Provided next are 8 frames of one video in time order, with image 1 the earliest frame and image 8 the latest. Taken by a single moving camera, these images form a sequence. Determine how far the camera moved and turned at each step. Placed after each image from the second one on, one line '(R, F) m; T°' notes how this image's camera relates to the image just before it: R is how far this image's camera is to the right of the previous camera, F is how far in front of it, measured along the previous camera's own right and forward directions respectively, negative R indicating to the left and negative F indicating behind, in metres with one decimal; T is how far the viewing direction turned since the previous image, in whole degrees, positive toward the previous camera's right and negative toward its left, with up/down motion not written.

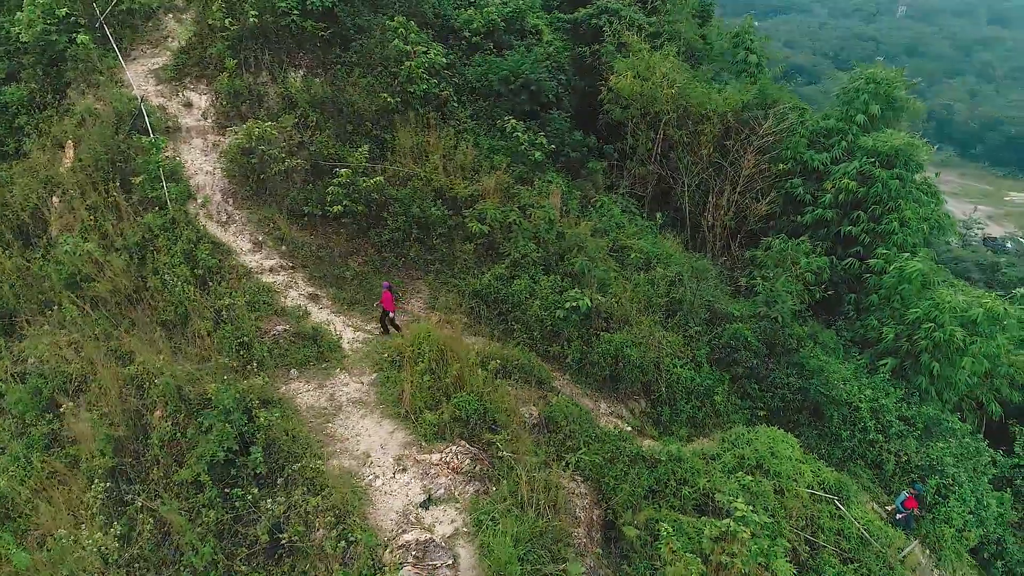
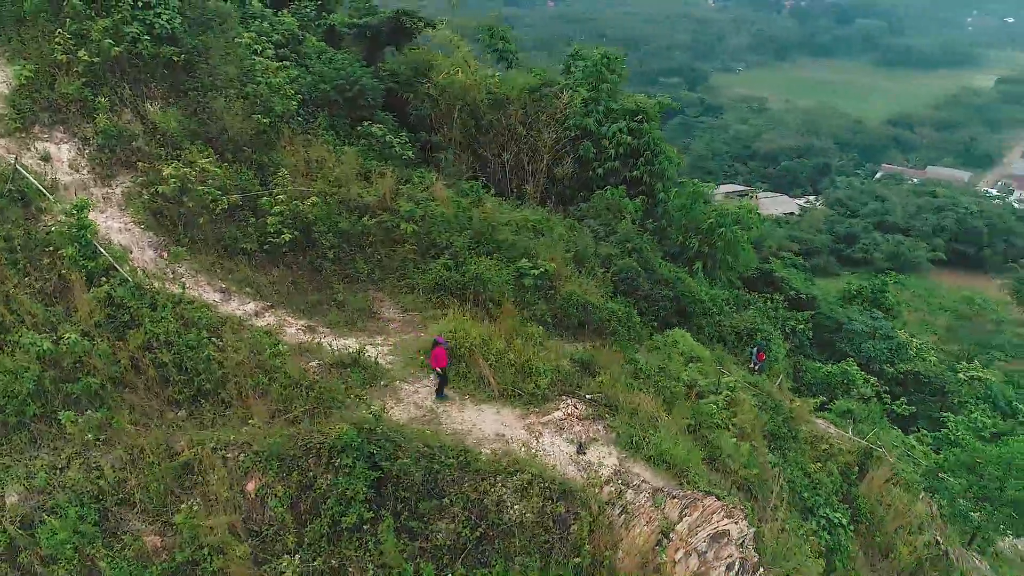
(-3.5, +0.2) m; +30°
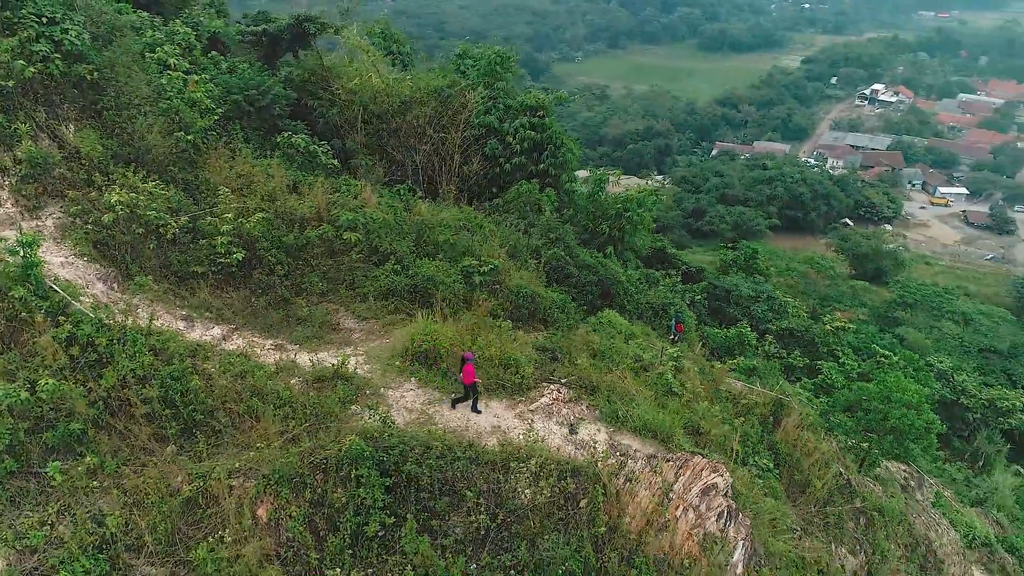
(-1.0, -0.2) m; +11°
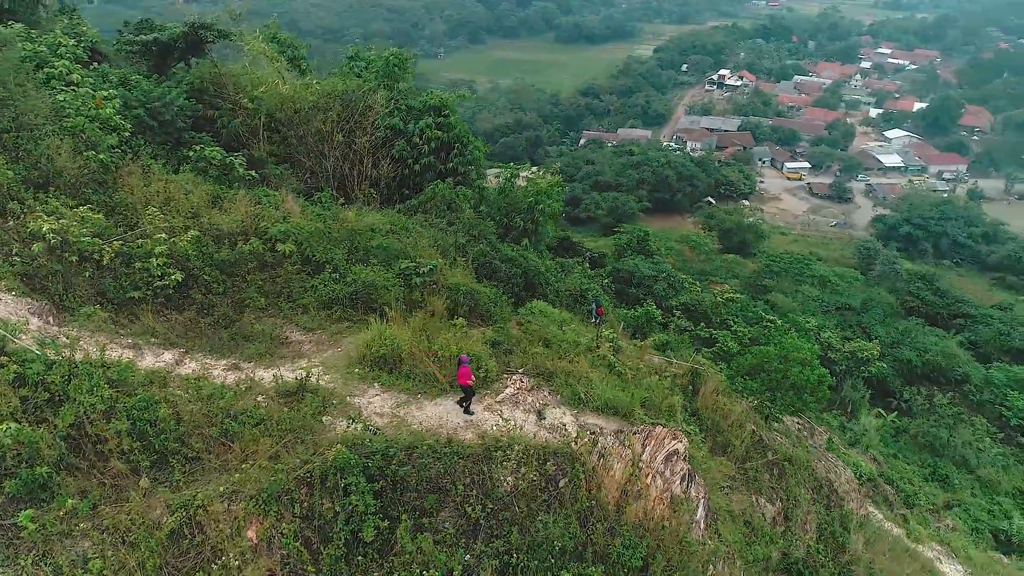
(-0.7, -0.2) m; +10°
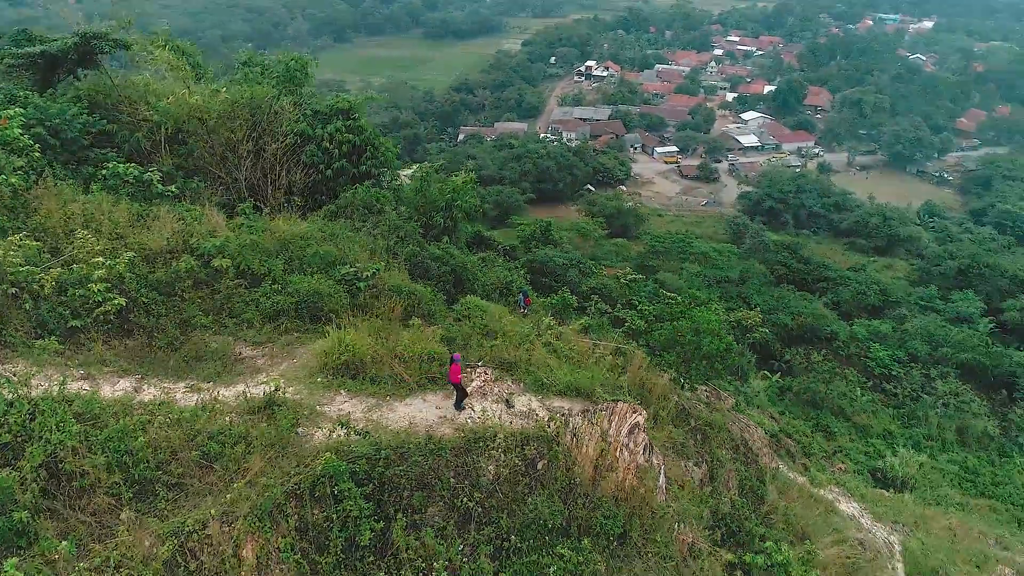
(-0.7, -0.2) m; +9°
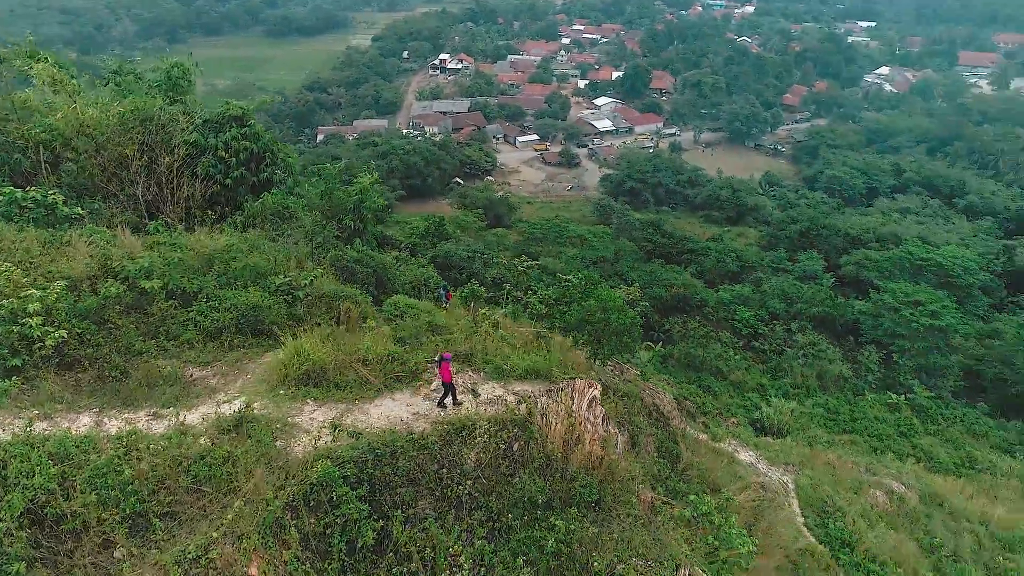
(-0.8, -0.2) m; +10°
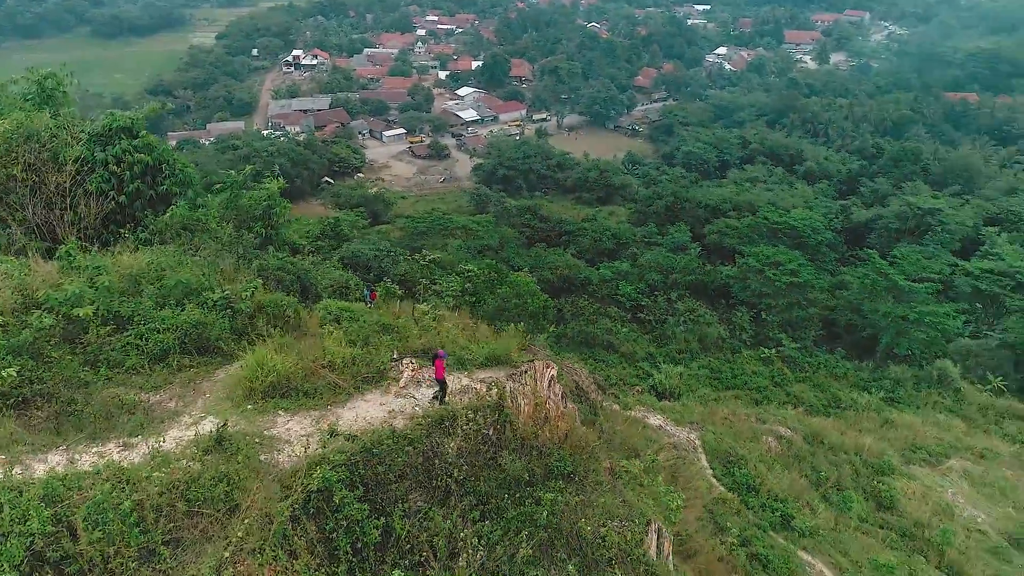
(-0.8, -0.2) m; +10°
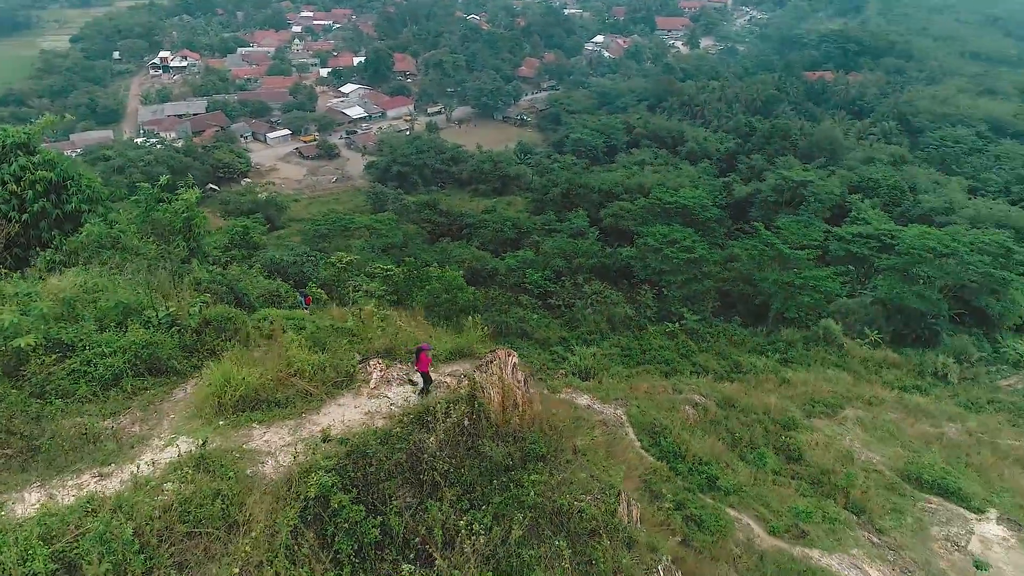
(-0.6, -0.2) m; +8°
